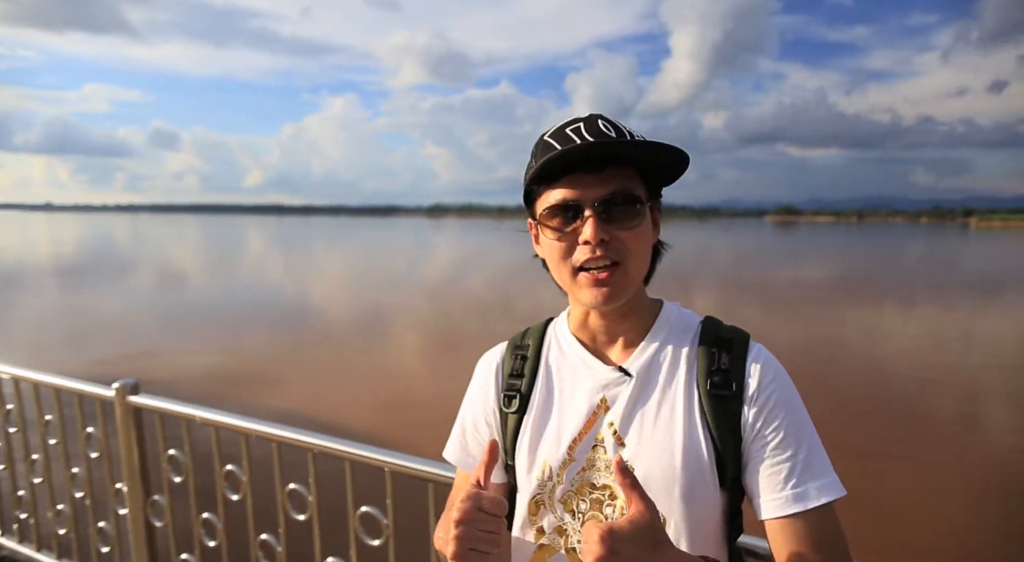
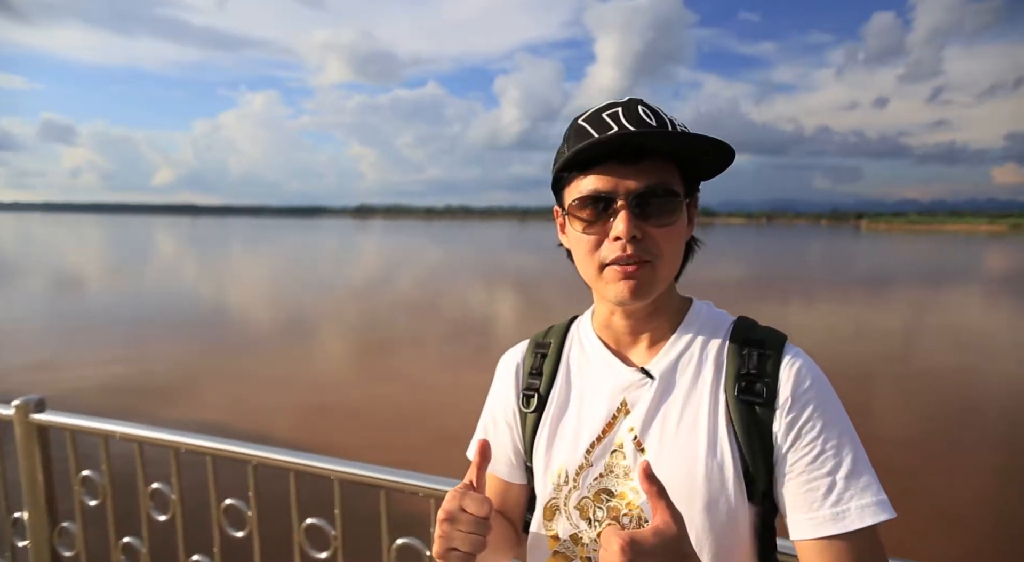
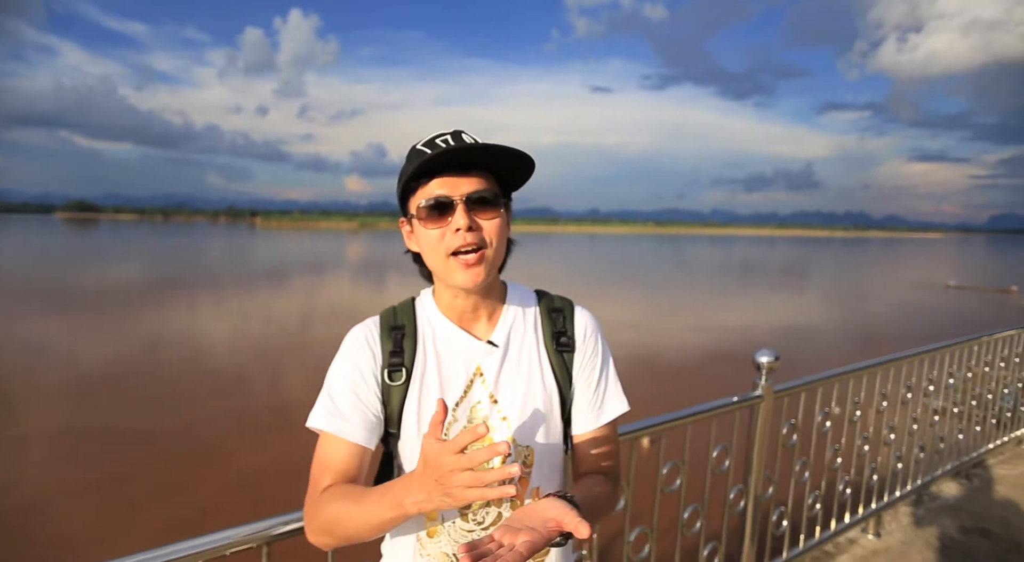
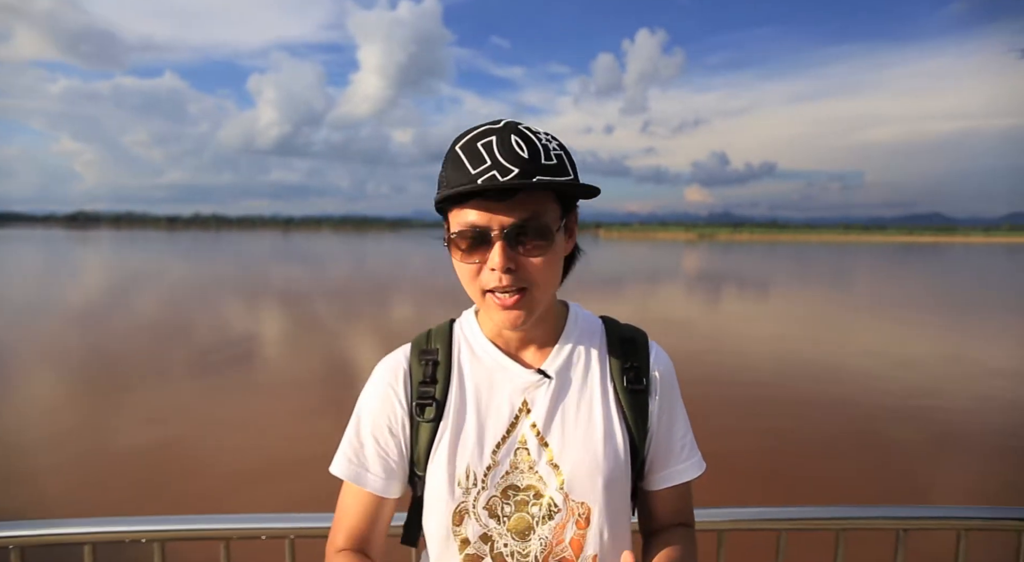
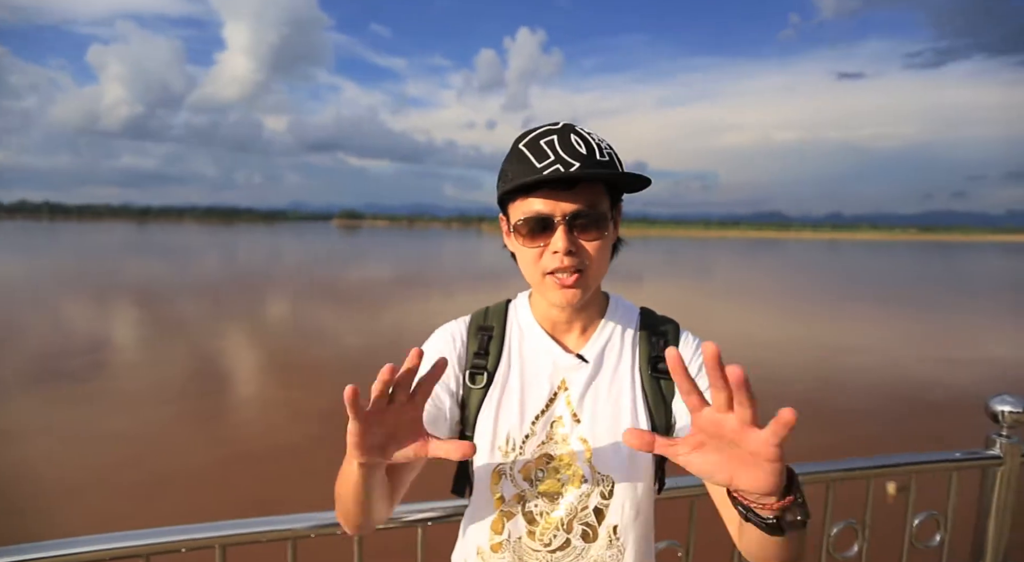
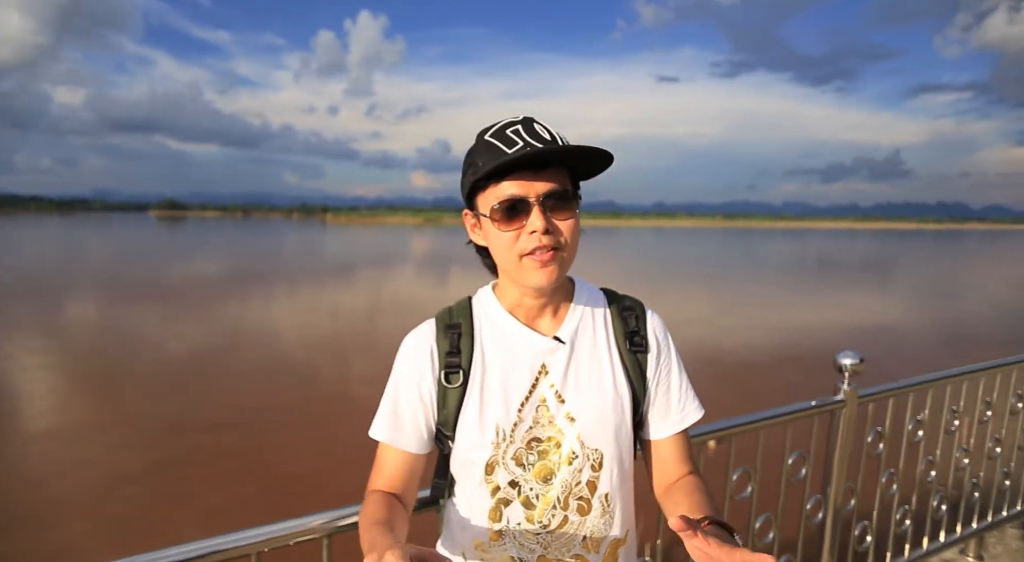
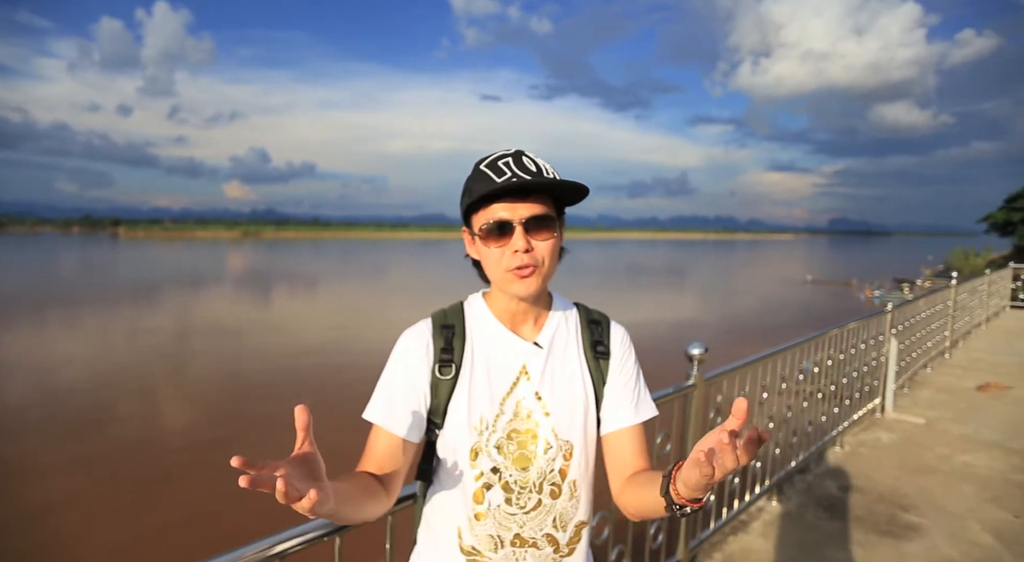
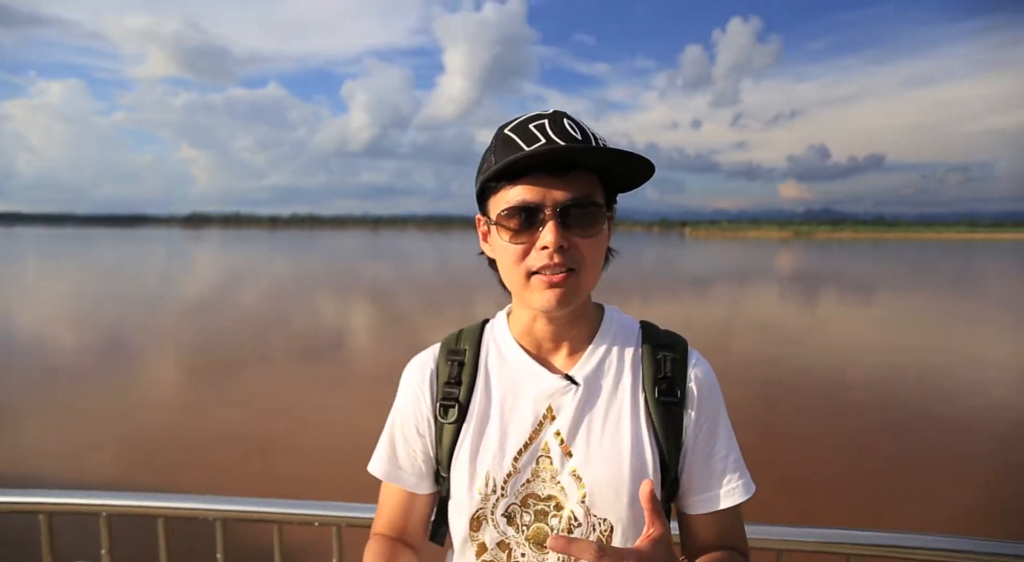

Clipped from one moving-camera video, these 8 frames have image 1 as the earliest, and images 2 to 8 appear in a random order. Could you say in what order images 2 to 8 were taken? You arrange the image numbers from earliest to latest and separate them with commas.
2, 8, 4, 5, 6, 3, 7
